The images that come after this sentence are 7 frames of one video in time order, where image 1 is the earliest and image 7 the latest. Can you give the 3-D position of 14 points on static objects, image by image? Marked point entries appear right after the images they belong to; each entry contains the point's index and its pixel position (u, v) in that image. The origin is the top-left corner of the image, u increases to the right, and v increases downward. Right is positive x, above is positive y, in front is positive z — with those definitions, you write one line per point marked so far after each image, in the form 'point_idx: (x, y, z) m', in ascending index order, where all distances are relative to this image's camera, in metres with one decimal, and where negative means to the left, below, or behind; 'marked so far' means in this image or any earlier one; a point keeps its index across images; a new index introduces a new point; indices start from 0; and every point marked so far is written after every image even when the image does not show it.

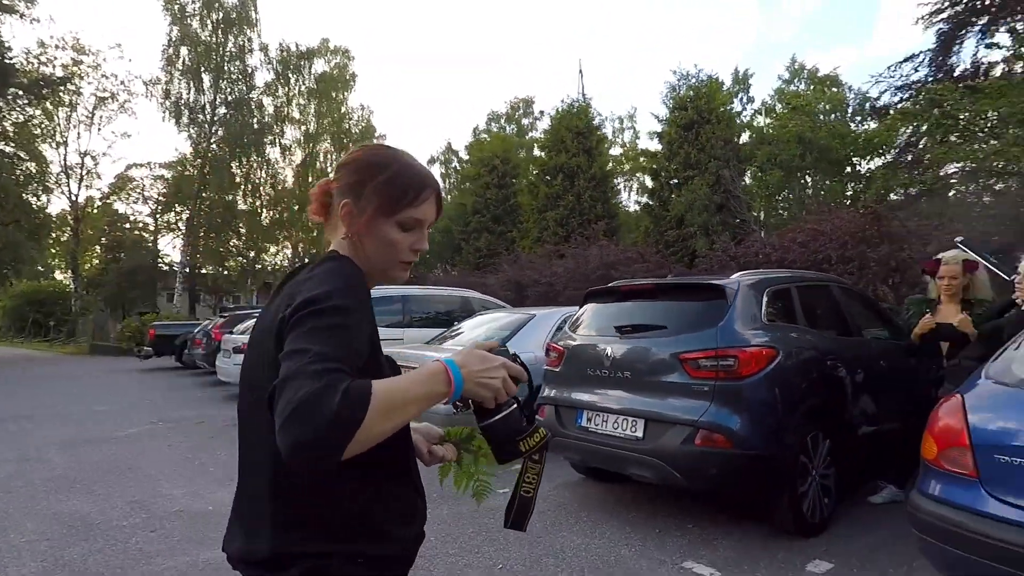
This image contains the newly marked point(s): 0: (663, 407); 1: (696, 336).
0: (+1.0, -0.8, +3.9) m
1: (+1.2, -0.3, +4.0) m
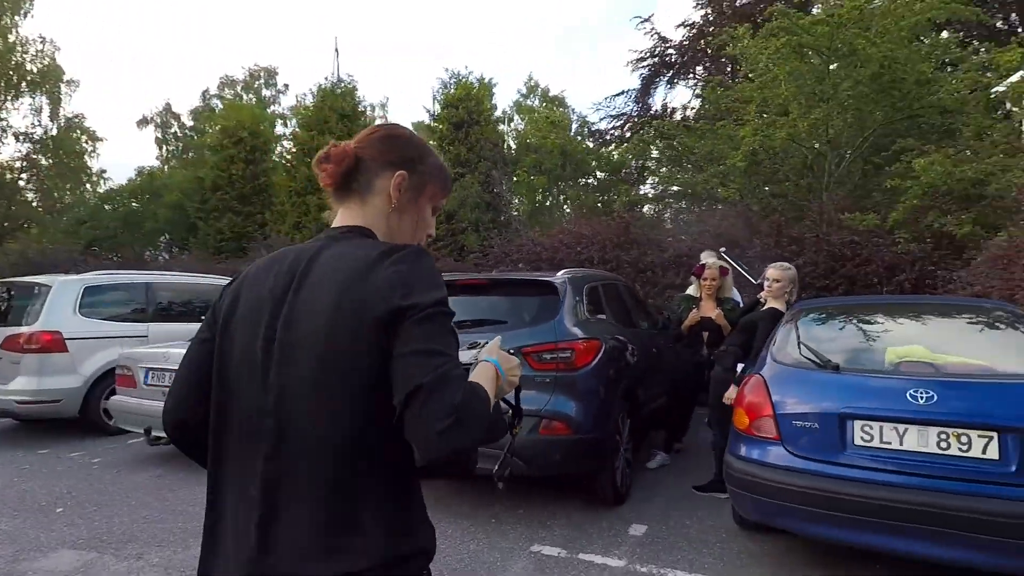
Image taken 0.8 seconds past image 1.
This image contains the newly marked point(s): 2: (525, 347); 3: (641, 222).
0: (0.0, -0.8, +4.0) m
1: (+0.1, -0.3, +4.2) m
2: (+0.1, -0.4, +4.1) m
3: (+2.3, +1.2, +10.1) m
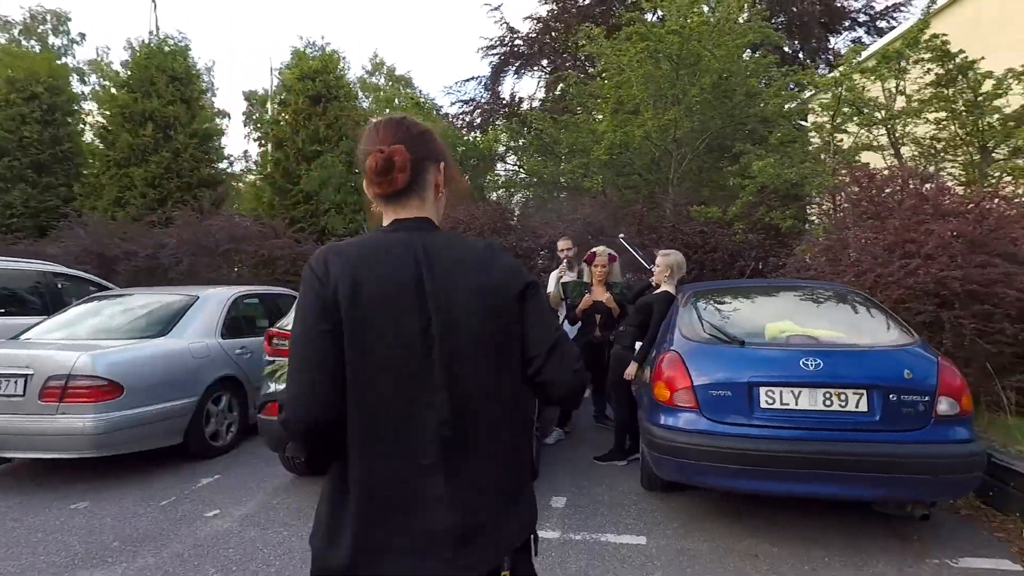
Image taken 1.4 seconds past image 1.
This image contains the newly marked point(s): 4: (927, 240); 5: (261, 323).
0: (-0.5, -0.7, +4.0) m
1: (-0.4, -0.2, +4.2) m
2: (-0.4, -0.3, +4.1) m
3: (+0.1, +1.5, +10.4) m
4: (+3.7, +0.4, +5.2) m
5: (-2.9, -0.4, +6.5) m
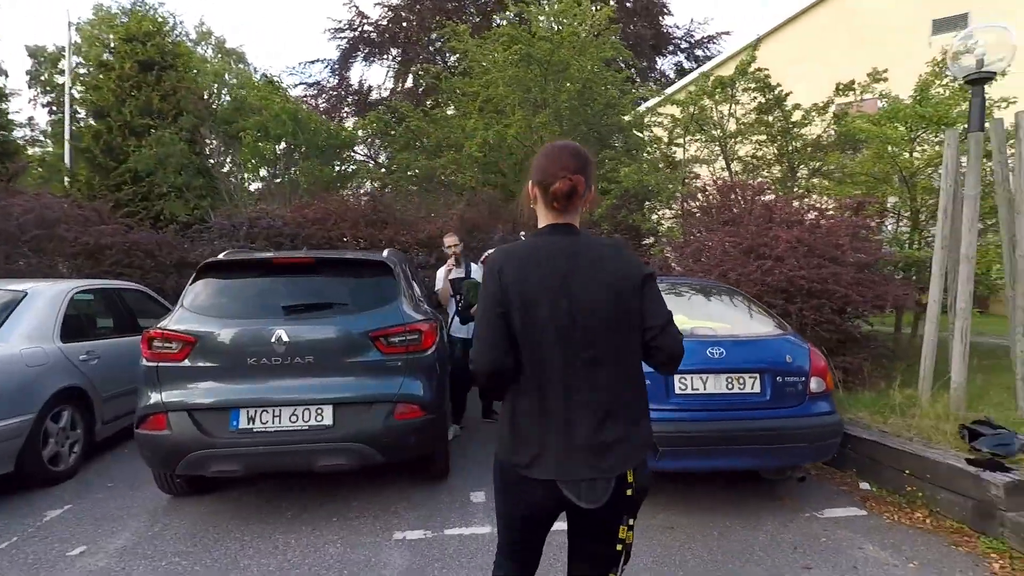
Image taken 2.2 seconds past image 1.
0: (-1.0, -0.7, +3.8) m
1: (-1.0, -0.2, +4.0) m
2: (-0.9, -0.3, +3.9) m
3: (-2.2, +1.6, +10.1) m
4: (+2.8, +0.5, +6.0) m
5: (-4.0, -0.3, +5.5) m
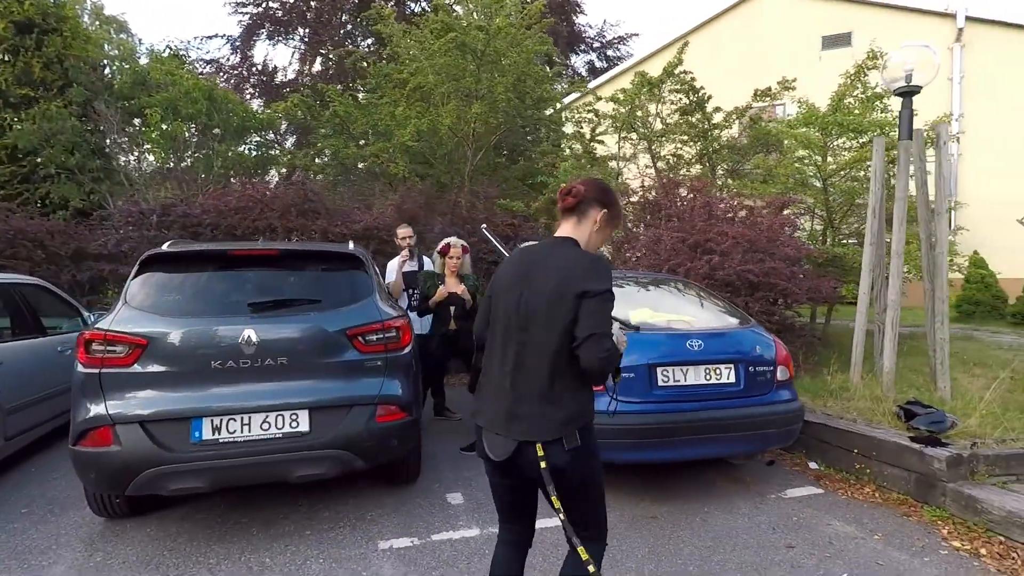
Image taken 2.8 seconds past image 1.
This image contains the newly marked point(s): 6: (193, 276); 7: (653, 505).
0: (-1.1, -0.6, +3.5) m
1: (-1.1, -0.1, +3.7) m
2: (-1.0, -0.3, +3.6) m
3: (-3.2, +1.7, +9.5) m
4: (+2.3, +0.5, +6.3) m
5: (-4.3, -0.3, +4.8) m
6: (-2.1, +0.1, +3.7) m
7: (+1.0, -1.5, +4.0) m
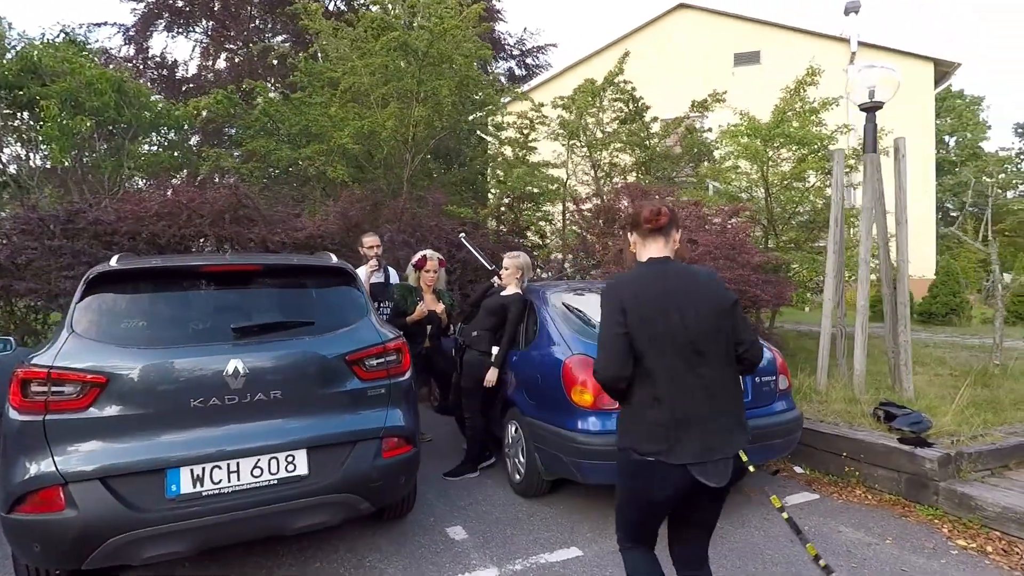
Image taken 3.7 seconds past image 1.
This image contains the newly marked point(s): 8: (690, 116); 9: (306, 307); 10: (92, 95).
0: (-0.9, -0.7, +3.1) m
1: (-1.0, -0.3, +3.3) m
2: (-0.9, -0.4, +3.2) m
3: (-4.0, +1.5, +8.7) m
4: (+2.0, +0.5, +6.4) m
5: (-4.3, -0.5, +3.9) m
6: (-2.0, 0.0, +3.1) m
7: (+1.0, -1.6, +3.9) m
8: (+3.8, +3.7, +12.1) m
9: (-1.2, -0.1, +3.3) m
10: (-6.4, +3.0, +8.8) m
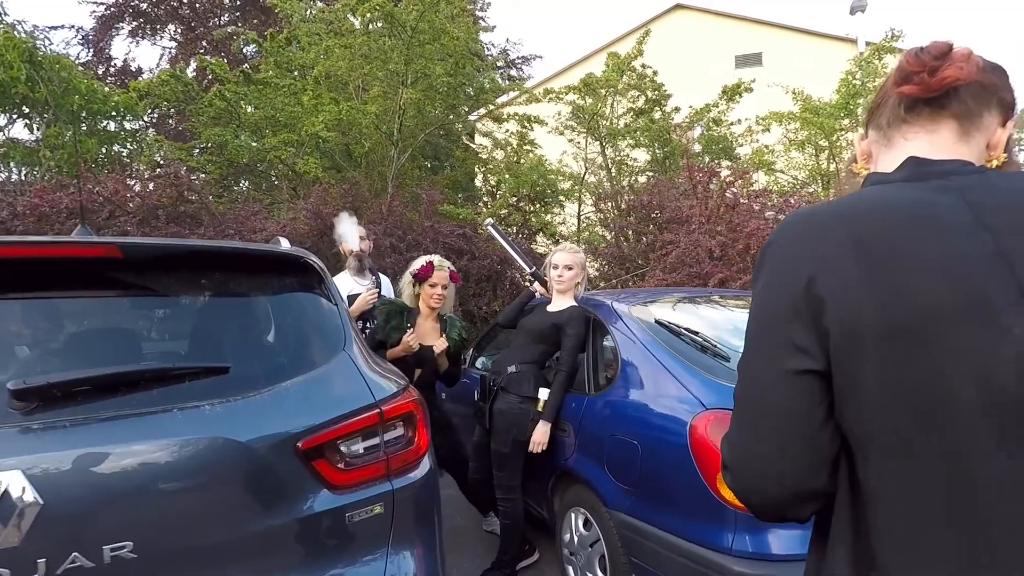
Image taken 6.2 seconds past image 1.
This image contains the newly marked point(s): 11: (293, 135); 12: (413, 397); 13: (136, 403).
0: (-0.6, -0.8, +1.4) m
1: (-0.6, -0.3, +1.6) m
2: (-0.5, -0.4, +1.5) m
3: (-3.8, +1.3, +7.0) m
4: (+2.2, +0.4, +4.8) m
5: (-3.9, -0.5, +2.1) m
6: (-1.6, -0.1, +1.4) m
7: (+1.4, -1.6, +2.2) m
8: (+3.8, +3.4, +10.7) m
9: (-0.8, -0.1, +1.7) m
10: (-6.3, +2.7, +7.0) m
11: (-3.4, +2.4, +8.9) m
12: (-0.3, -0.3, +1.8) m
13: (-0.9, -0.3, +1.4) m
